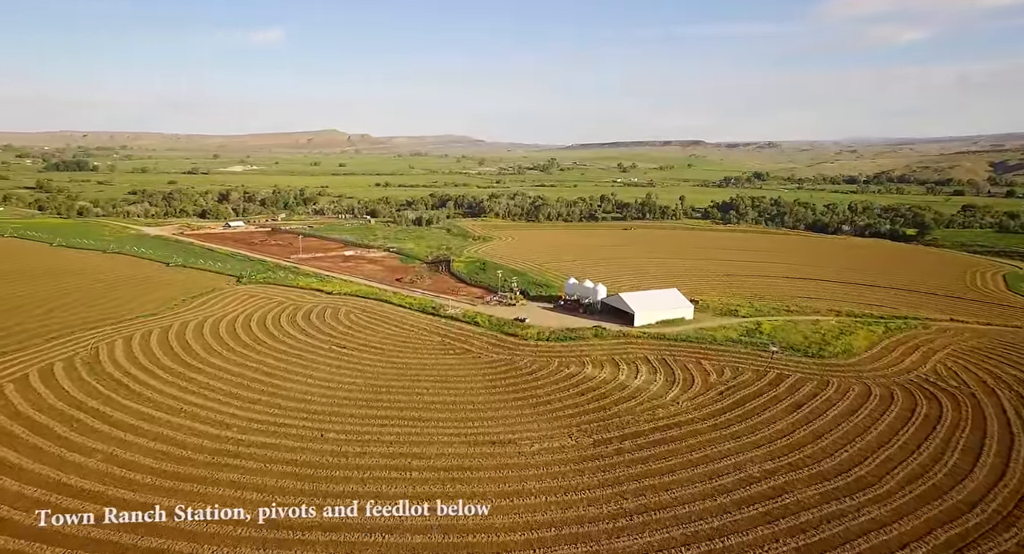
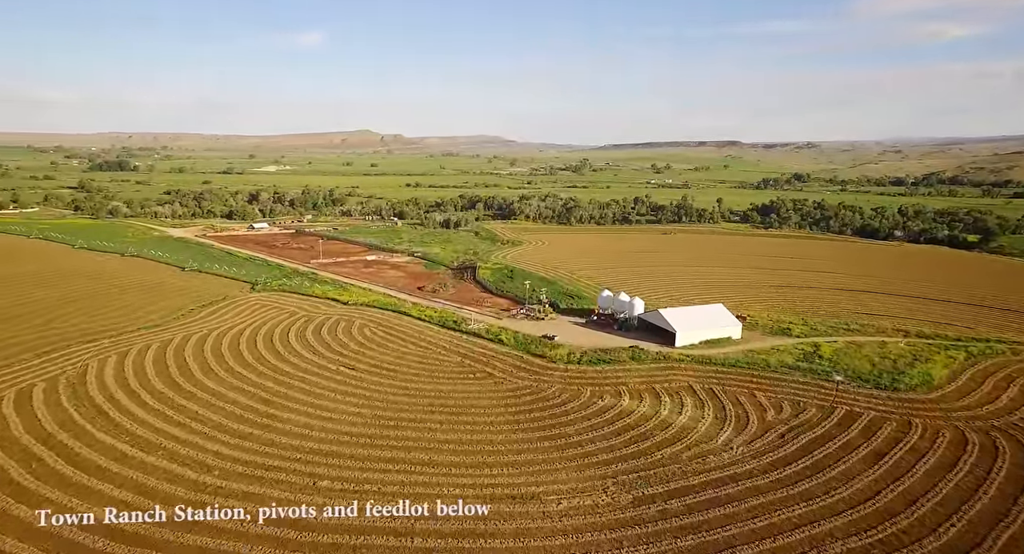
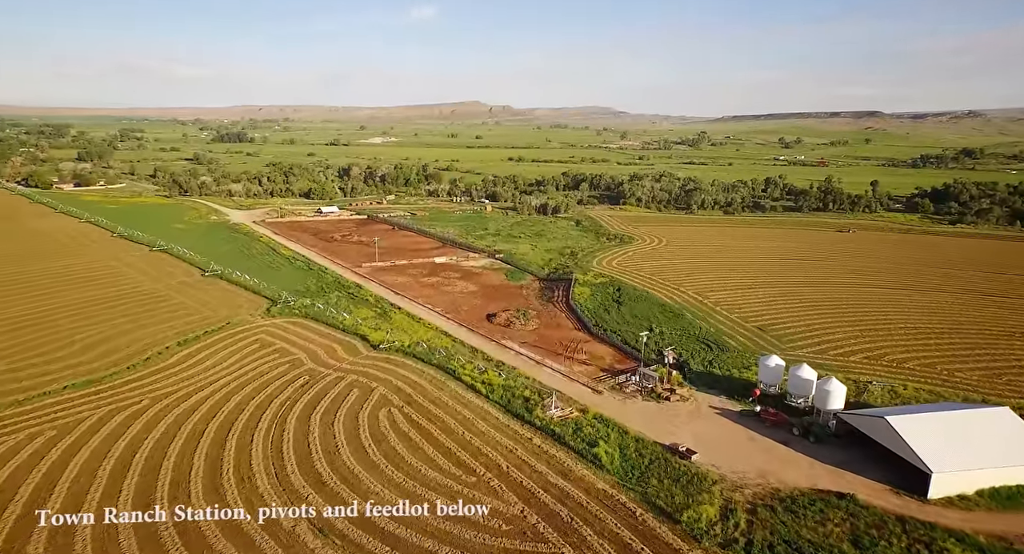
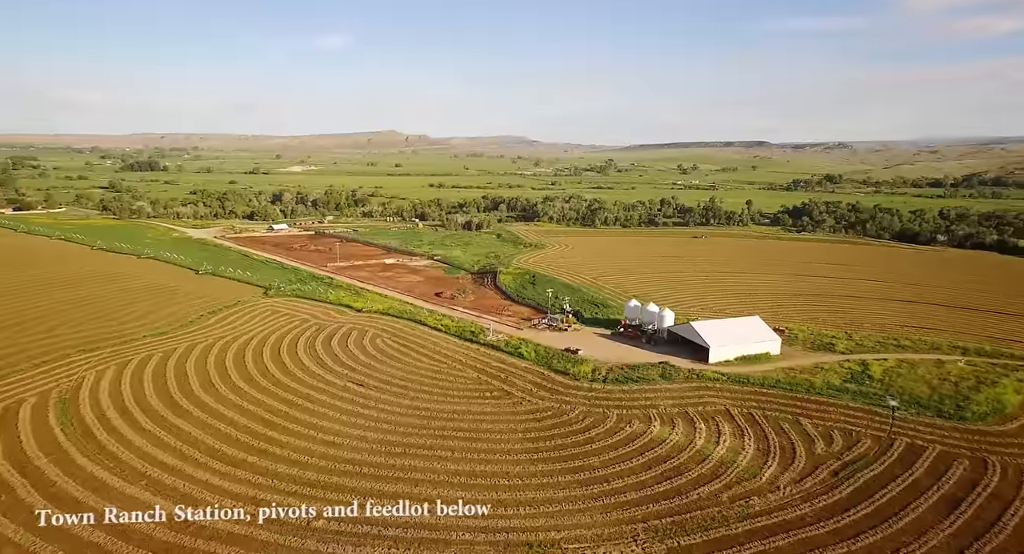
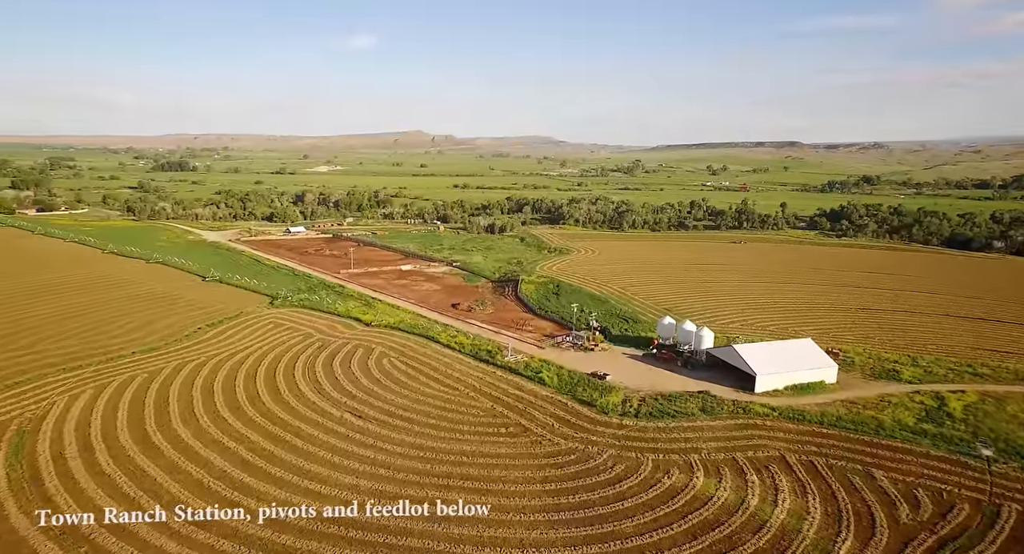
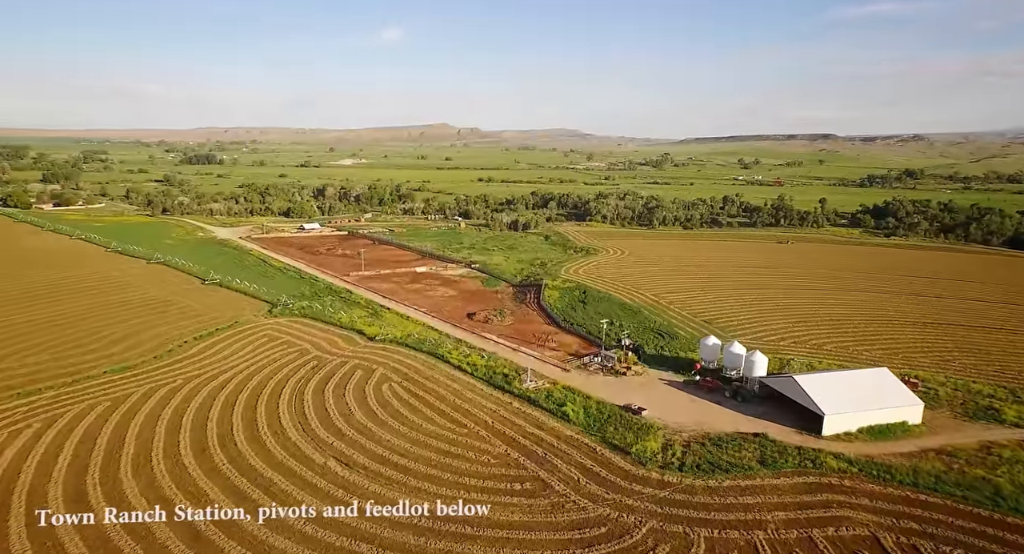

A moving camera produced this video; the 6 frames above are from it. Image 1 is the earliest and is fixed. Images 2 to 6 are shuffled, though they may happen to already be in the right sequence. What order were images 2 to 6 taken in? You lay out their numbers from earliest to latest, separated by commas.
2, 4, 5, 6, 3
